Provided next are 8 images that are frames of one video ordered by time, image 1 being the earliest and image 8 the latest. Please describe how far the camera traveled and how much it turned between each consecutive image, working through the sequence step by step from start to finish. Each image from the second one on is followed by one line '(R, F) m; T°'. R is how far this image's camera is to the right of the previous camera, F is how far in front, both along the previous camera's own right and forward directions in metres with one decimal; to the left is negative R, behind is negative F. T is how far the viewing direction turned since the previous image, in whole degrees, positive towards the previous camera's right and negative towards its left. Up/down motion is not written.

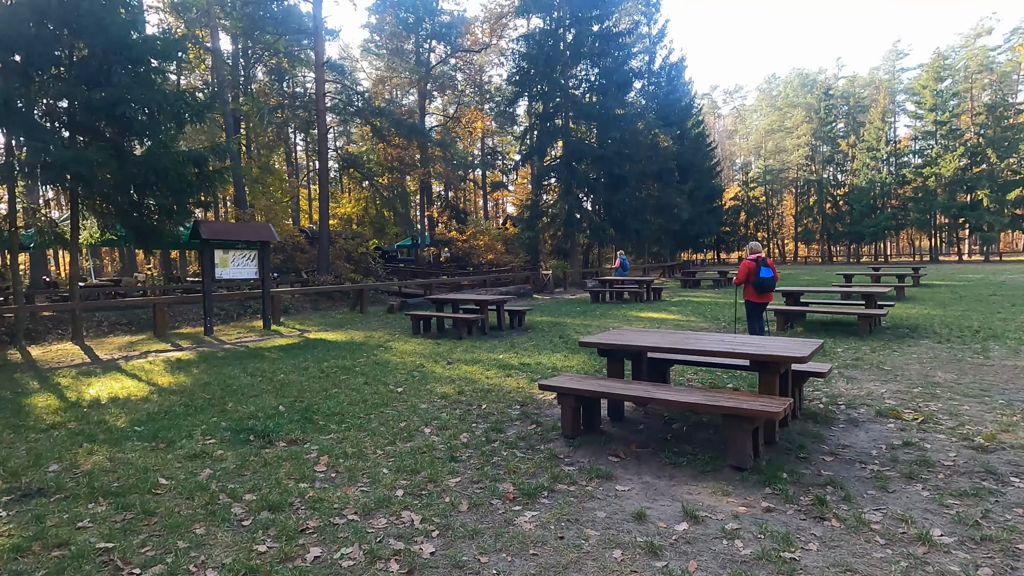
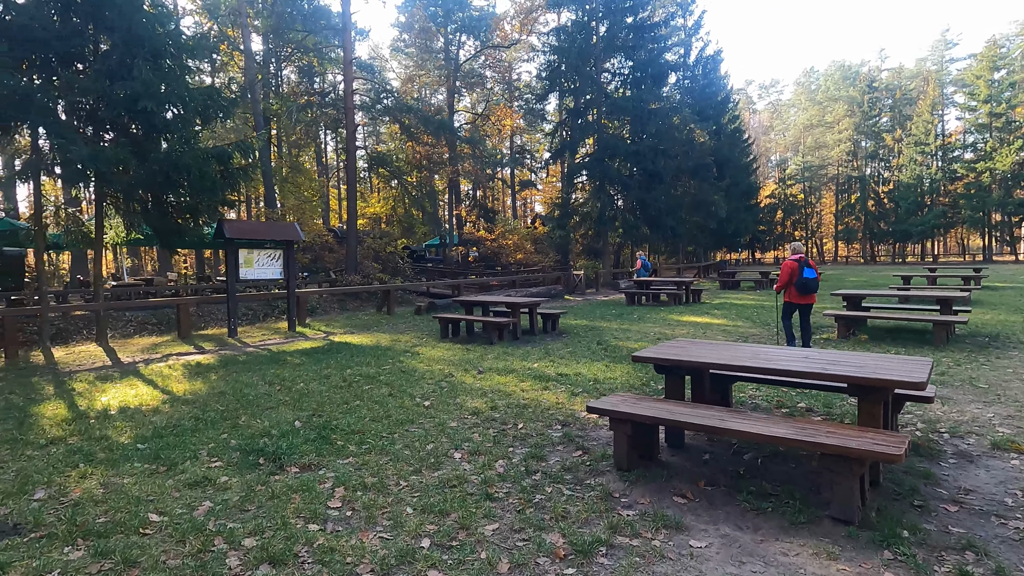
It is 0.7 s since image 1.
(-0.1, +0.6) m; -3°
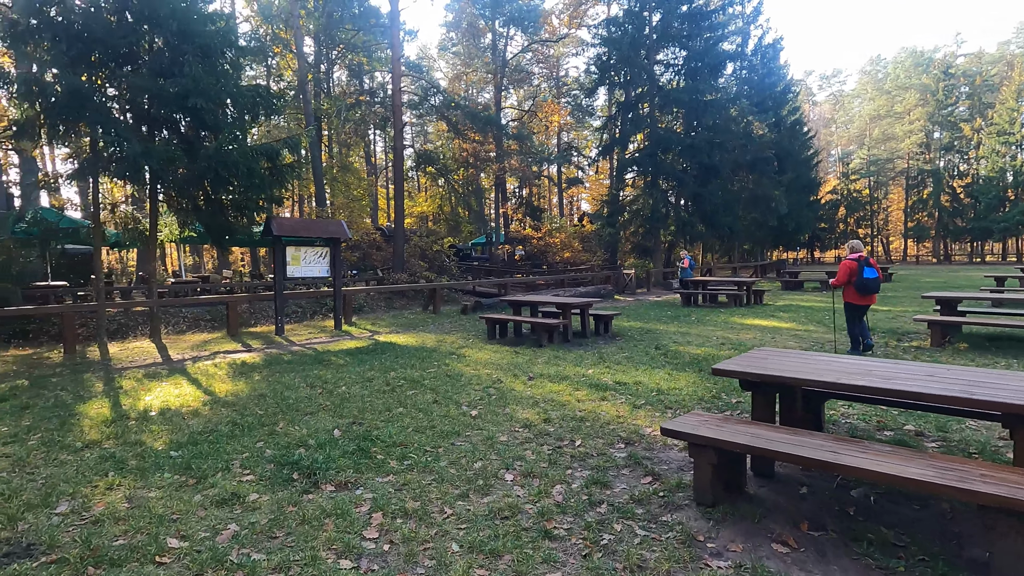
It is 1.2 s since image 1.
(-0.1, +0.5) m; -5°
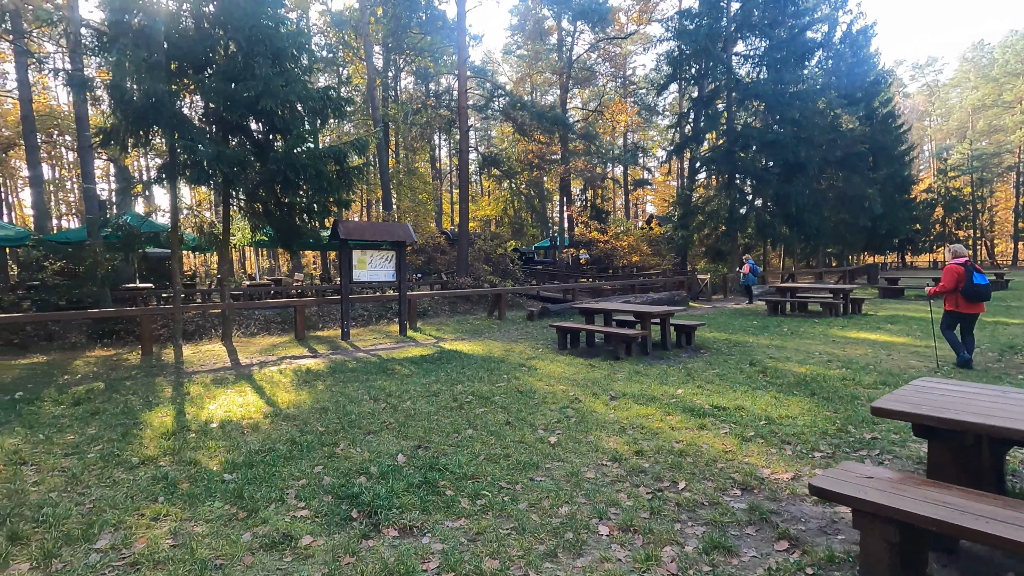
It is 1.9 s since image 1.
(-0.2, +0.6) m; -6°
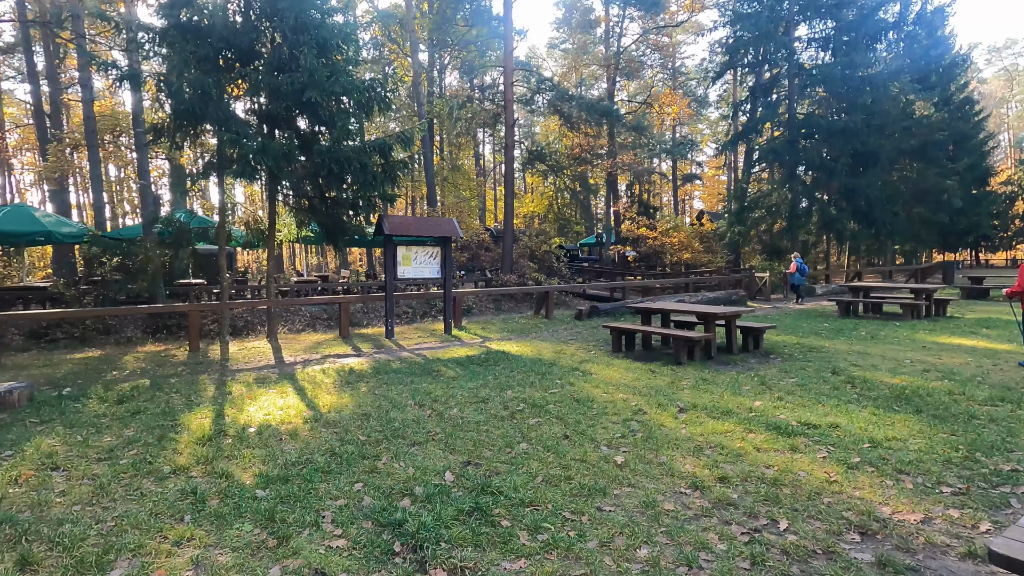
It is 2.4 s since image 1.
(-0.1, +0.5) m; -4°
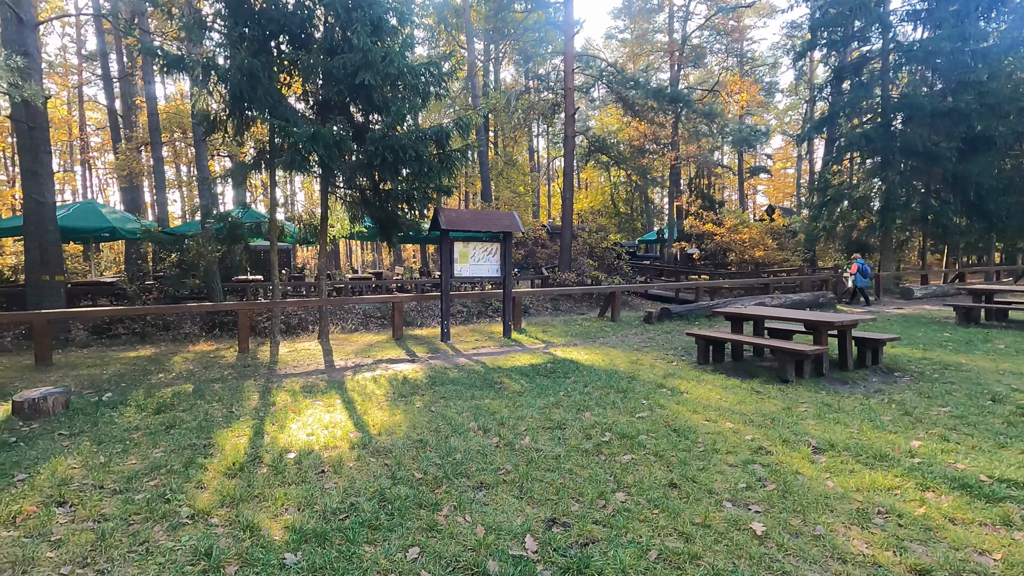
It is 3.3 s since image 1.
(-0.3, +0.8) m; -5°
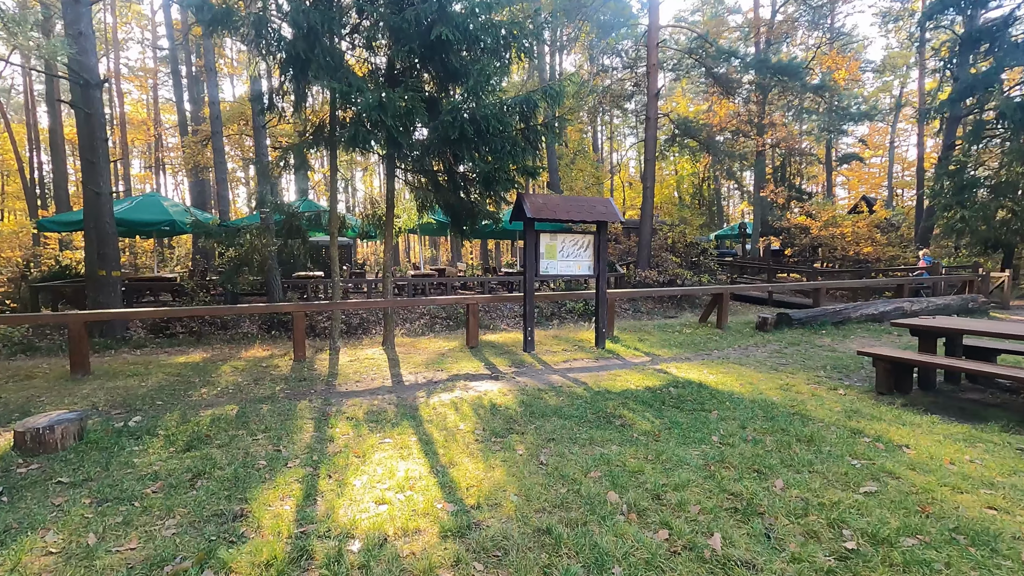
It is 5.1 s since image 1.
(-0.6, +1.4) m; -6°
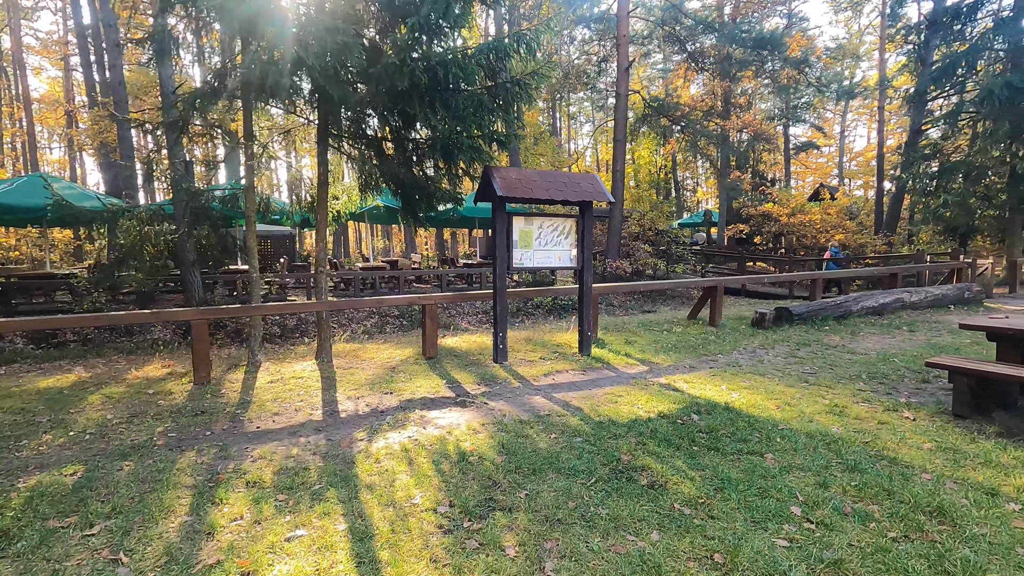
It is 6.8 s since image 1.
(-0.1, +1.4) m; +5°
